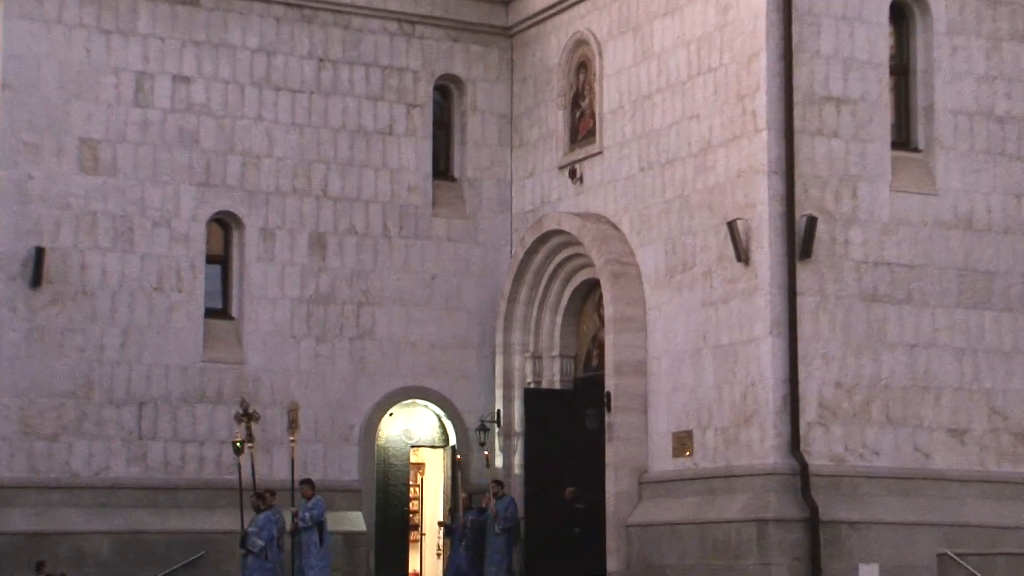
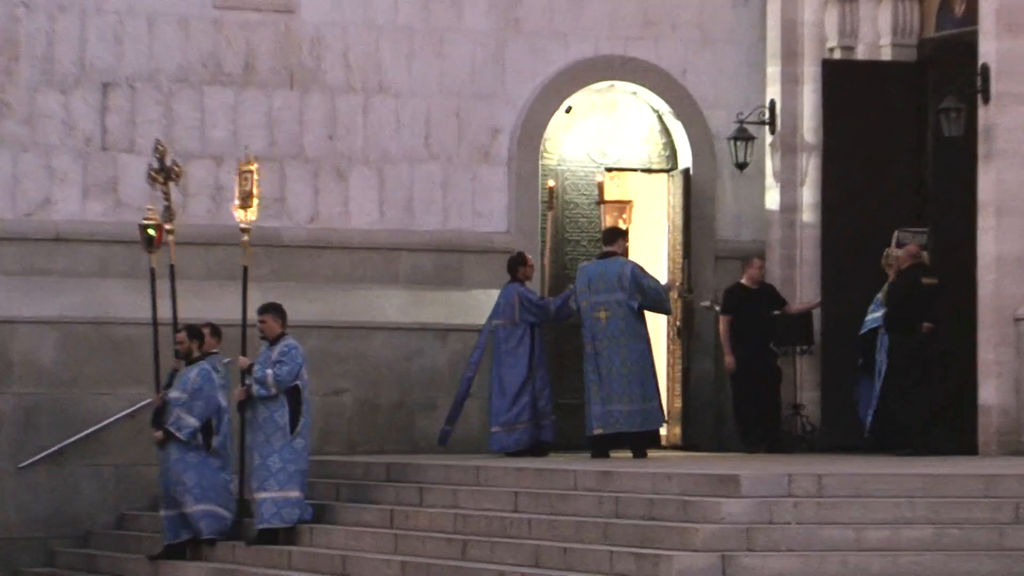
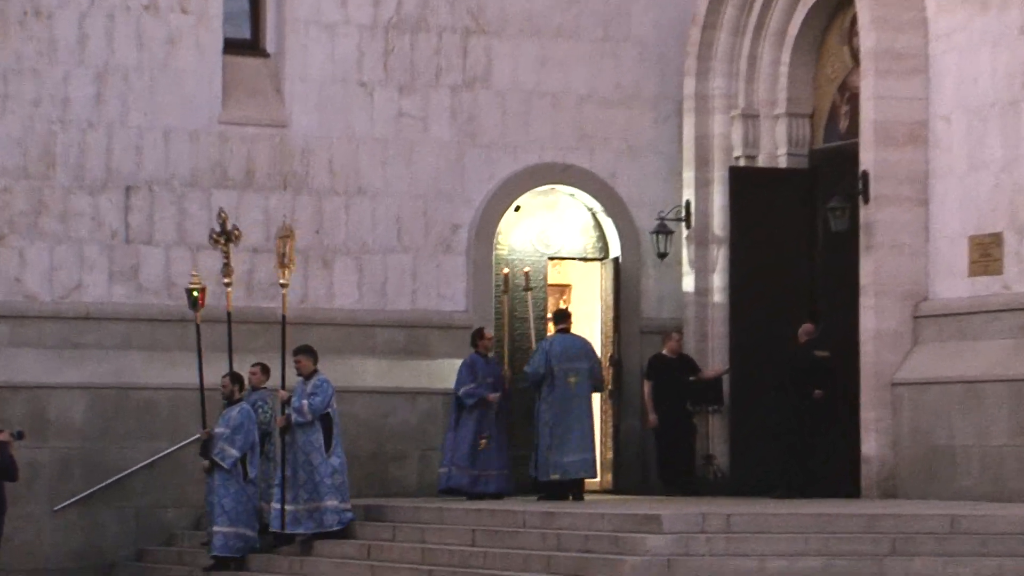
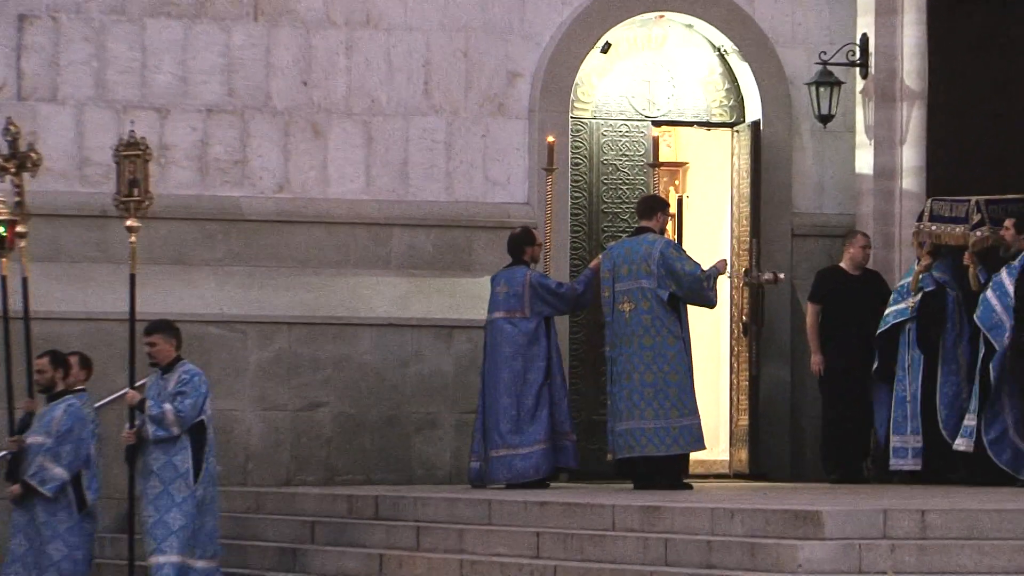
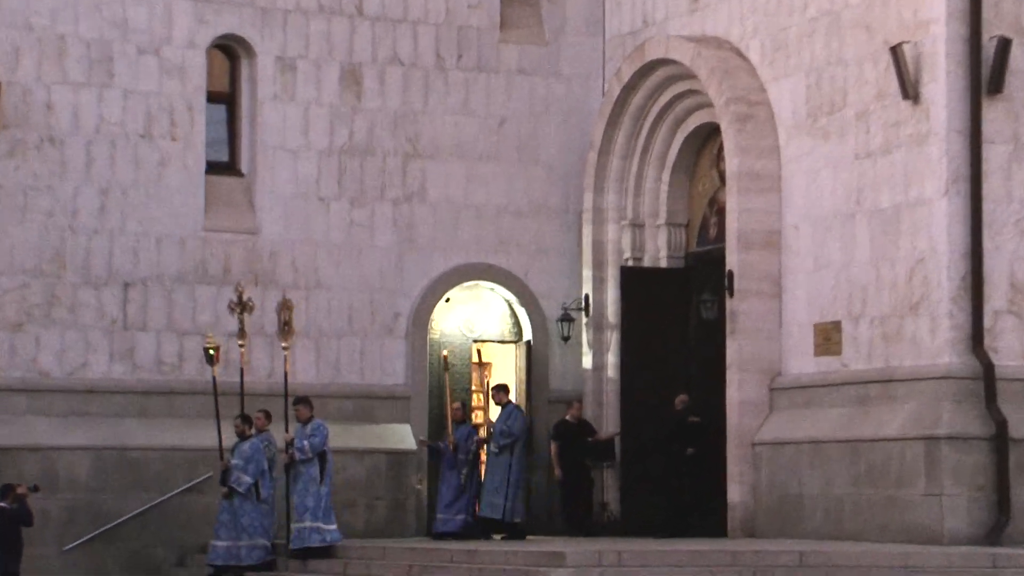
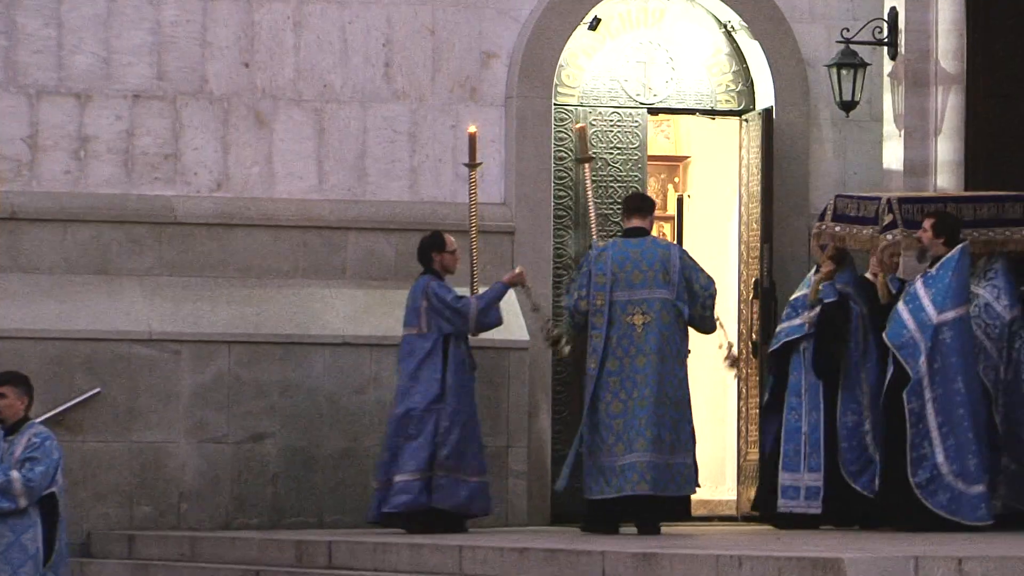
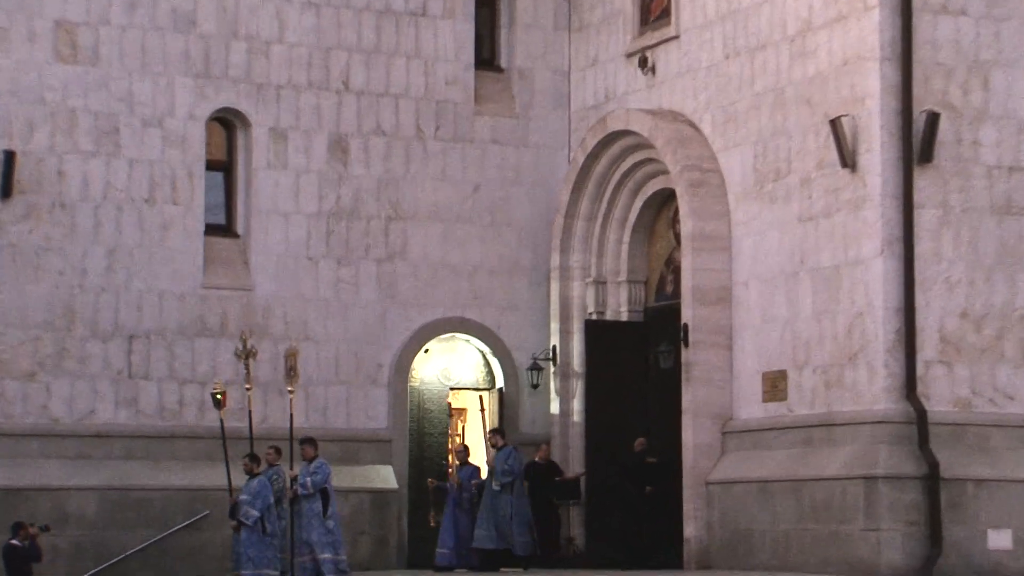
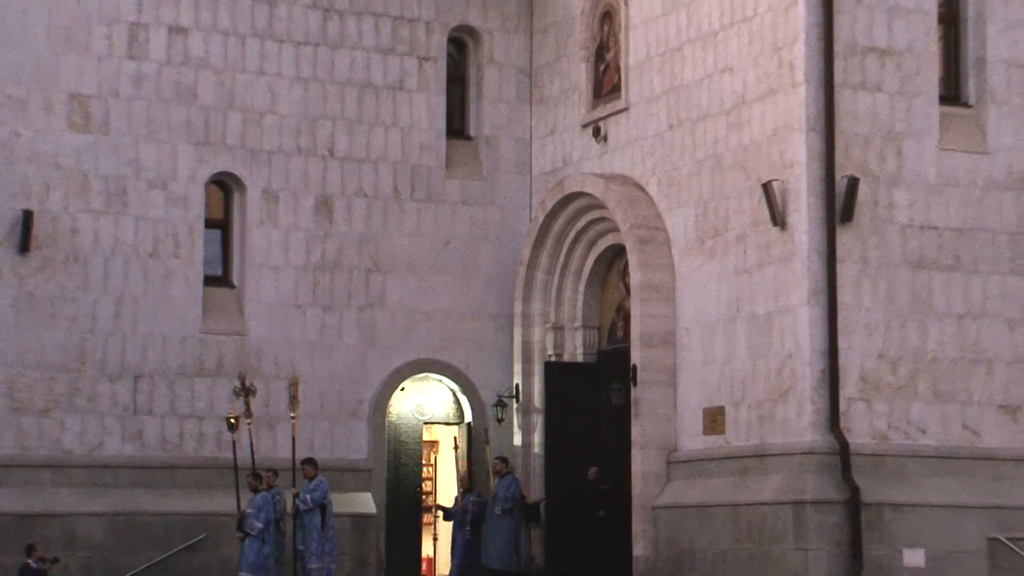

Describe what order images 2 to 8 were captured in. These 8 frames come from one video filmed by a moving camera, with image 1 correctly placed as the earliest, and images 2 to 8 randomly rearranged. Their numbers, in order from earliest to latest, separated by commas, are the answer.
8, 7, 5, 3, 2, 4, 6
